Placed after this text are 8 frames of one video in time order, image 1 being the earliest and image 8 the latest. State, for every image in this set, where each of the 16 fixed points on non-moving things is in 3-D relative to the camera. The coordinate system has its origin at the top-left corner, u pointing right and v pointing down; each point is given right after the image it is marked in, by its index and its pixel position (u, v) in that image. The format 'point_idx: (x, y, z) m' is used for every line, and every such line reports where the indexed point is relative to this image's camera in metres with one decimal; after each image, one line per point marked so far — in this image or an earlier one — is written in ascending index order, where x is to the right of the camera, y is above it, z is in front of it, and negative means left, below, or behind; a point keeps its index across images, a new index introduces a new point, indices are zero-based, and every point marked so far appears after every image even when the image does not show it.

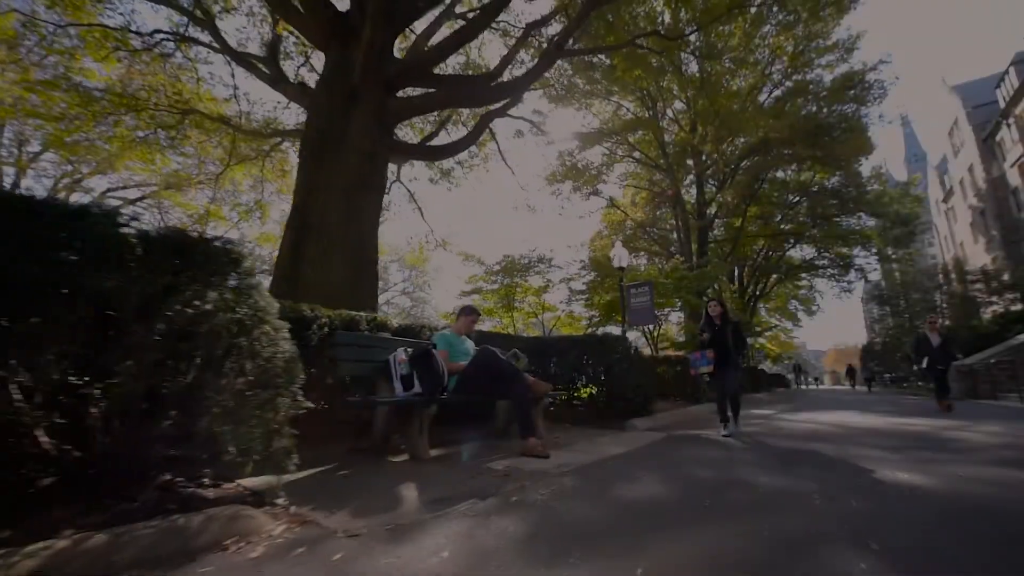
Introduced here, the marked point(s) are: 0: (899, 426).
0: (+4.3, -1.5, +6.1) m
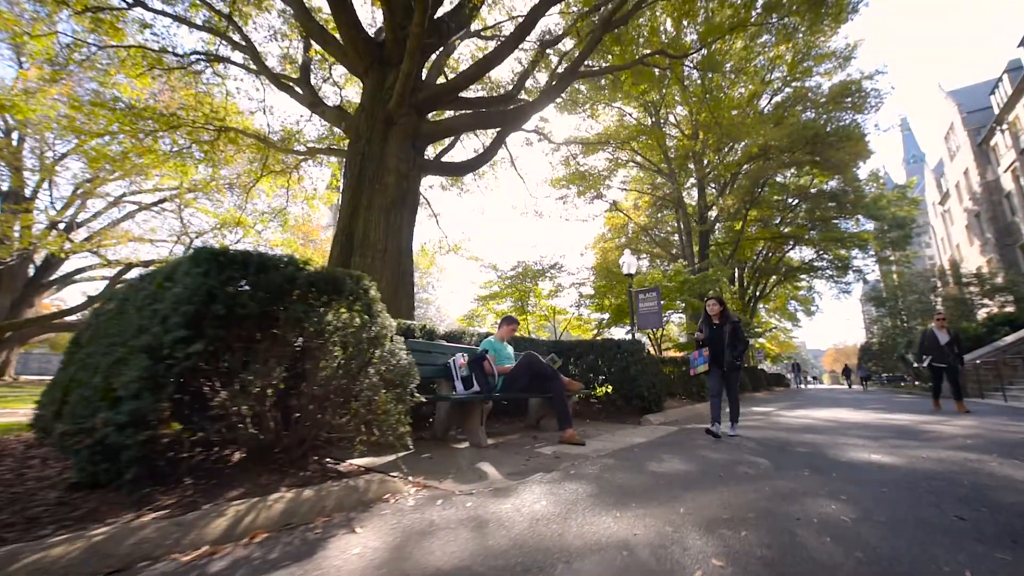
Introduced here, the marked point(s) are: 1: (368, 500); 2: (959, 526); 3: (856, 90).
0: (+4.6, -1.6, +6.8) m
1: (-0.6, -0.9, +2.3) m
2: (+1.6, -0.9, +2.0) m
3: (+11.1, +6.5, +17.9) m
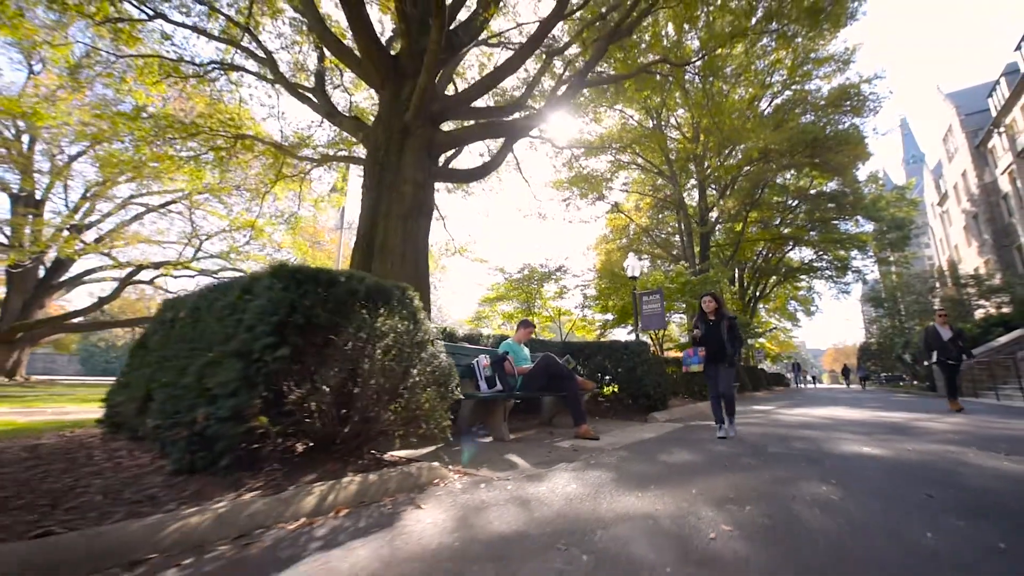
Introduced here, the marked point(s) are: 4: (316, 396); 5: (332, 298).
0: (+4.8, -1.7, +7.2) m
1: (-0.4, -0.9, +2.7) m
2: (+1.8, -0.9, +2.4) m
3: (+11.2, +6.5, +18.3) m
4: (-0.9, -0.5, +2.7) m
5: (-0.9, -0.1, +2.7) m
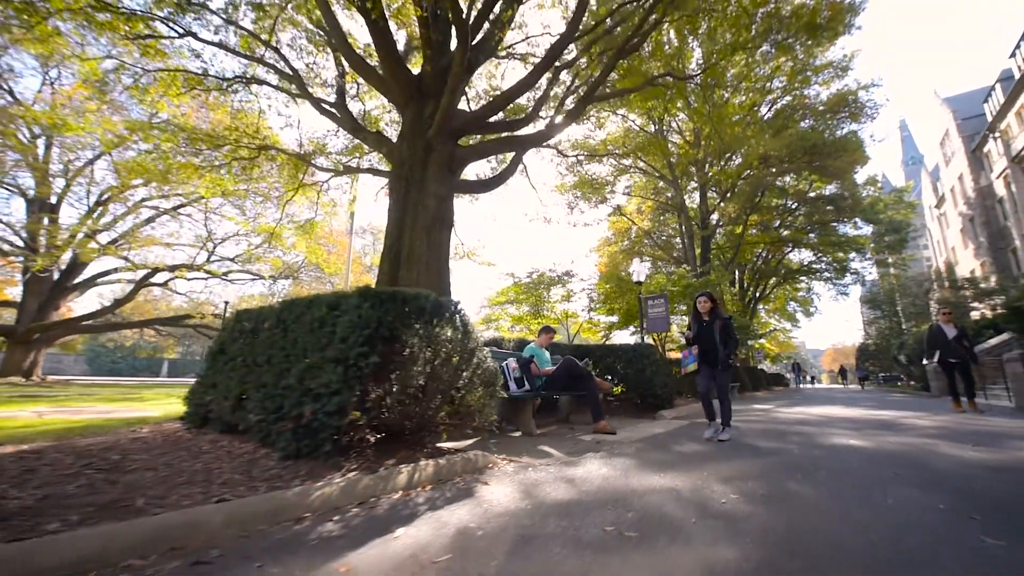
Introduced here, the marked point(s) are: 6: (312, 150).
0: (+5.0, -1.8, +7.7) m
1: (-0.2, -1.0, +3.2) m
2: (+2.0, -1.0, +2.9) m
3: (+11.5, +6.4, +18.8) m
4: (-0.7, -0.6, +3.2) m
5: (-0.6, -0.2, +3.3) m
6: (-5.6, +3.8, +15.5) m
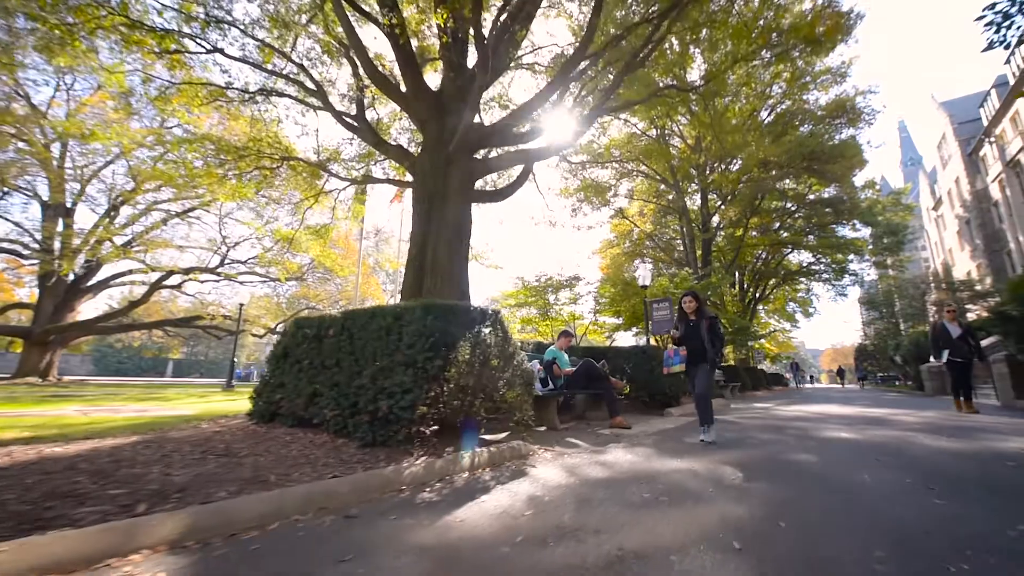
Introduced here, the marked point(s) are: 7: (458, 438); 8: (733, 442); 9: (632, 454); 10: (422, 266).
0: (+5.3, -1.9, +8.3) m
1: (+0.1, -1.1, +3.8) m
2: (+2.3, -1.1, +3.5) m
3: (+11.7, +6.3, +19.4) m
4: (-0.4, -0.7, +3.8) m
5: (-0.4, -0.2, +3.8) m
6: (-5.3, +3.7, +16.0) m
7: (-0.4, -1.1, +4.0) m
8: (+1.8, -1.2, +4.4) m
9: (+0.8, -1.2, +3.9) m
10: (-1.4, +0.3, +8.8) m
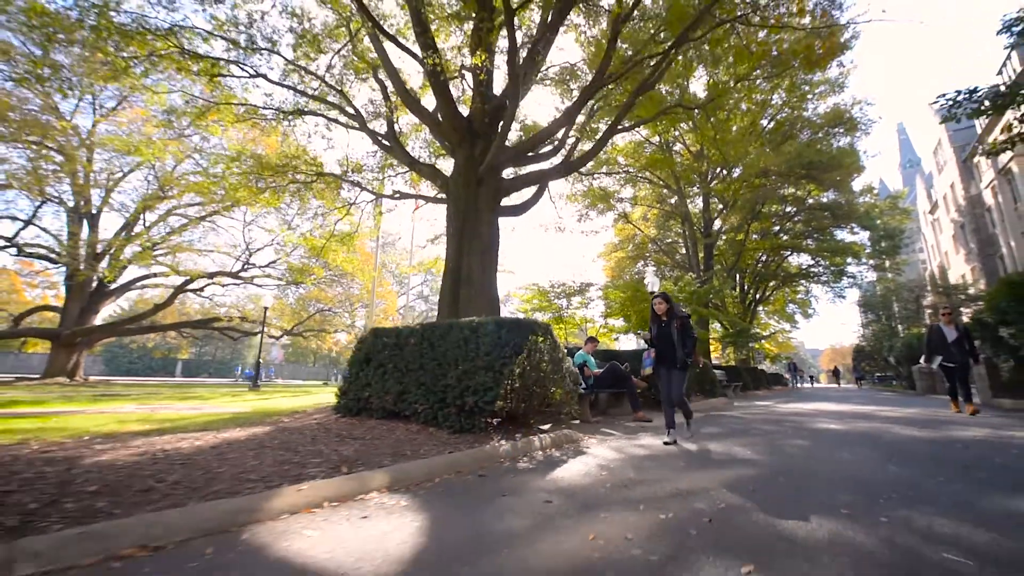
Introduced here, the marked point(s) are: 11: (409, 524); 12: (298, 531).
0: (+5.7, -2.0, +9.2) m
1: (+0.5, -1.3, +4.7) m
2: (+2.7, -1.3, +4.4) m
3: (+12.2, +6.1, +20.3) m
4: (+0.1, -0.9, +4.7) m
5: (+0.1, -0.4, +4.8) m
6: (-4.9, +3.6, +17.0) m
7: (+0.1, -1.2, +5.0) m
8: (+2.2, -1.4, +5.4) m
9: (+1.3, -1.3, +4.8) m
10: (-1.0, +0.2, +9.7) m
11: (-0.4, -0.9, +2.1) m
12: (-0.8, -0.9, +2.0) m
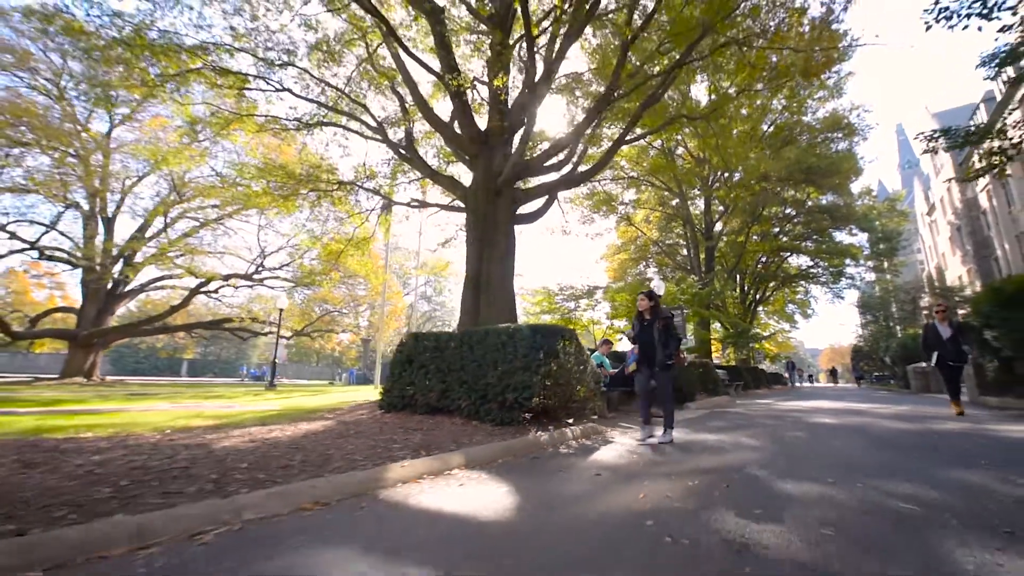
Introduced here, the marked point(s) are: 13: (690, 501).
0: (+6.0, -2.1, +9.9) m
1: (+0.9, -1.4, +5.4) m
2: (+3.0, -1.4, +5.1) m
3: (+12.5, +6.0, +21.0) m
4: (+0.4, -1.0, +5.4) m
5: (+0.4, -0.5, +5.4) m
6: (-4.6, +3.5, +17.6) m
7: (+0.4, -1.3, +5.6) m
8: (+2.5, -1.5, +6.0) m
9: (+1.6, -1.4, +5.5) m
10: (-0.6, +0.1, +10.4) m
11: (0.0, -1.0, +2.7) m
12: (-0.4, -1.0, +2.6) m
13: (+0.8, -1.0, +2.5) m
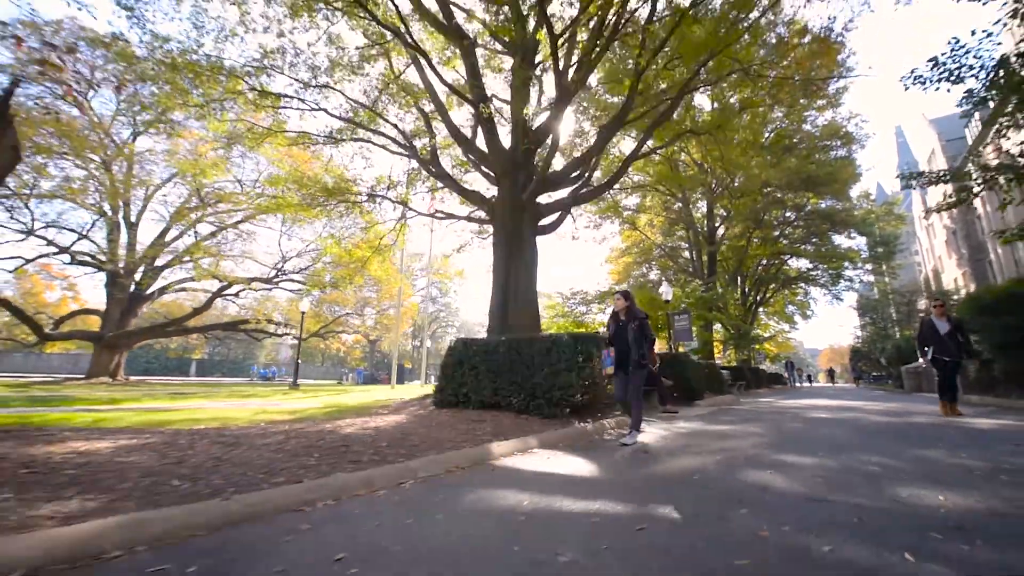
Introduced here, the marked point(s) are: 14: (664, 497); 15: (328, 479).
0: (+6.5, -2.3, +10.9) m
1: (+1.4, -1.6, +6.4) m
2: (+3.5, -1.6, +6.0) m
3: (+13.0, +5.9, +21.9) m
4: (+0.9, -1.2, +6.3) m
5: (+0.9, -0.7, +6.4) m
6: (-4.1, +3.3, +18.6) m
7: (+0.9, -1.5, +6.6) m
8: (+3.0, -1.7, +7.0) m
9: (+2.1, -1.6, +6.5) m
10: (-0.1, -0.1, +11.4) m
11: (+0.5, -1.2, +3.7) m
12: (+0.1, -1.1, +3.6) m
13: (+1.3, -1.1, +3.5) m
14: (+0.7, -1.0, +2.7) m
15: (-0.9, -1.0, +2.8) m
